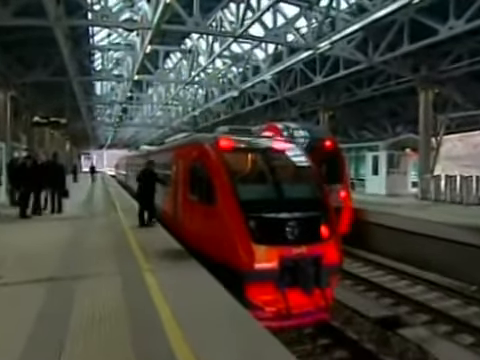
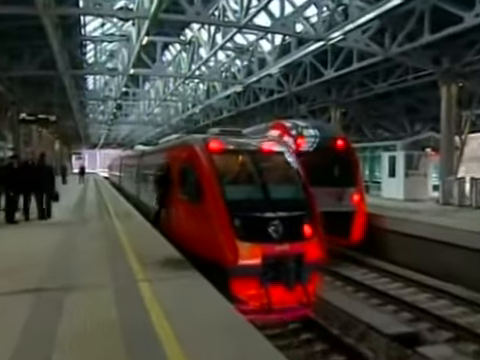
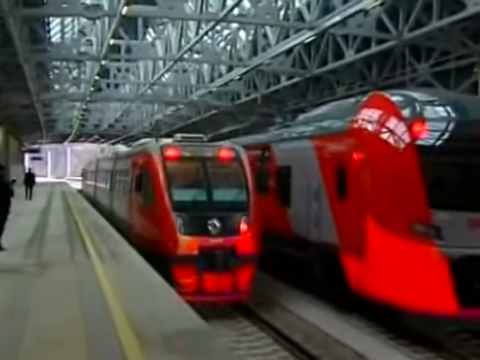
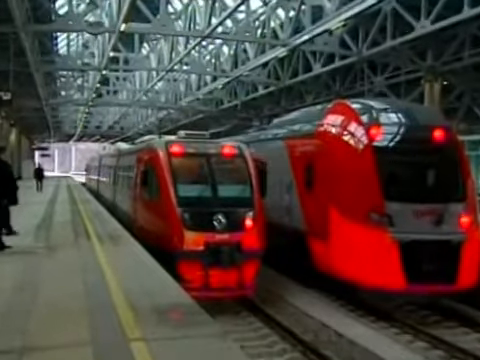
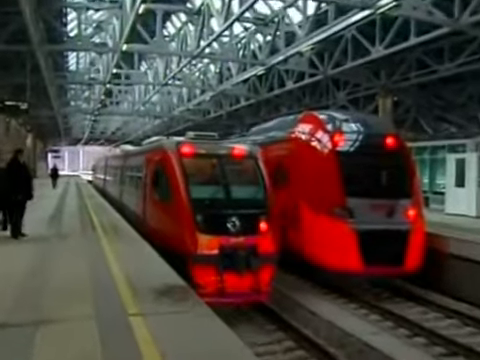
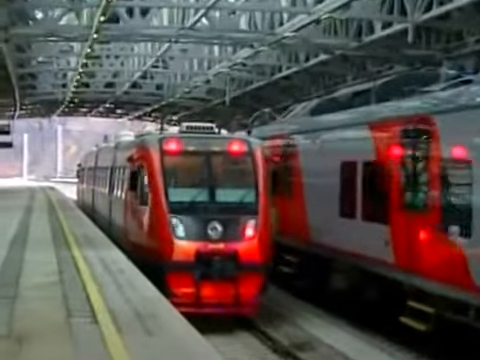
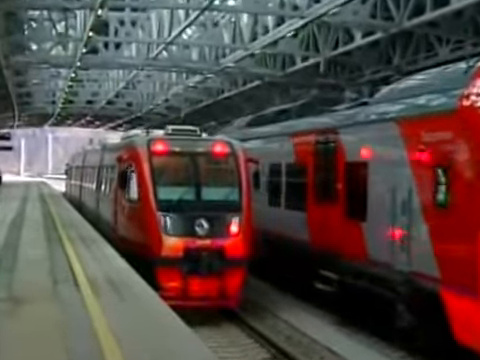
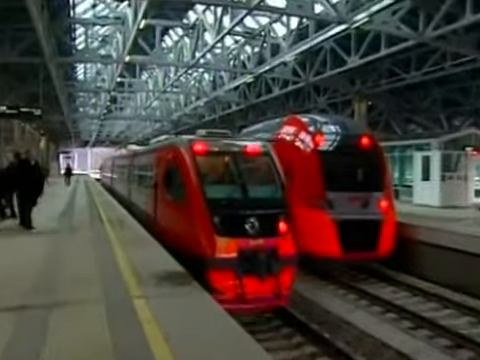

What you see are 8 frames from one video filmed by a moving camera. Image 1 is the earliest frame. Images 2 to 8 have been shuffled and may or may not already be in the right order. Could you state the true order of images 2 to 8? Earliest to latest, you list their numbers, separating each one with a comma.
2, 8, 5, 4, 3, 7, 6
